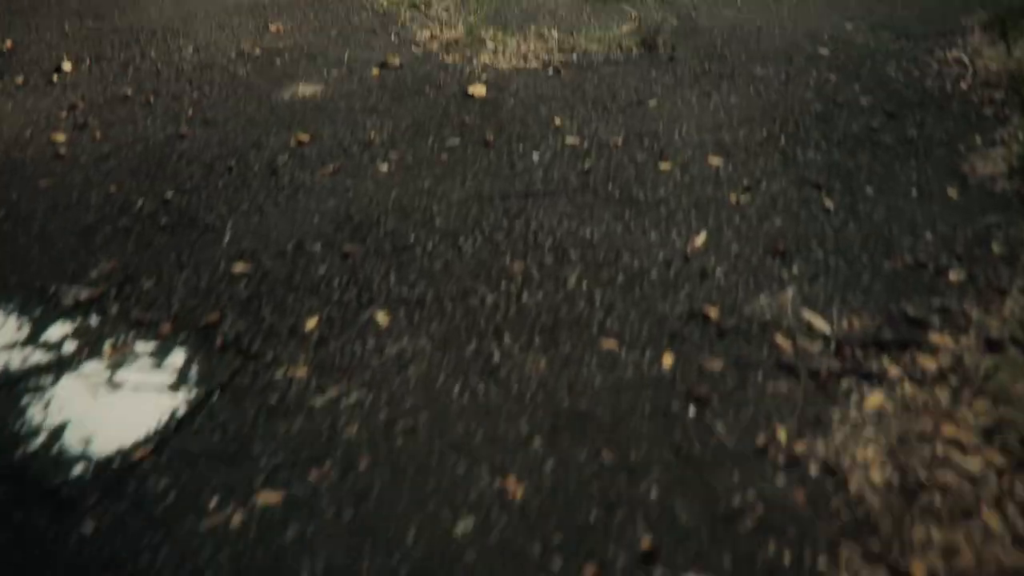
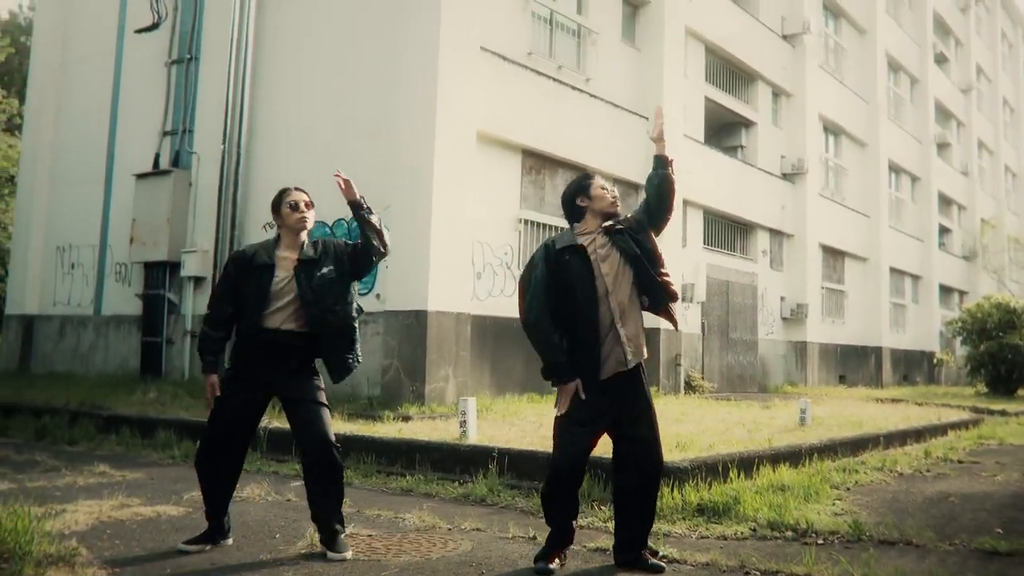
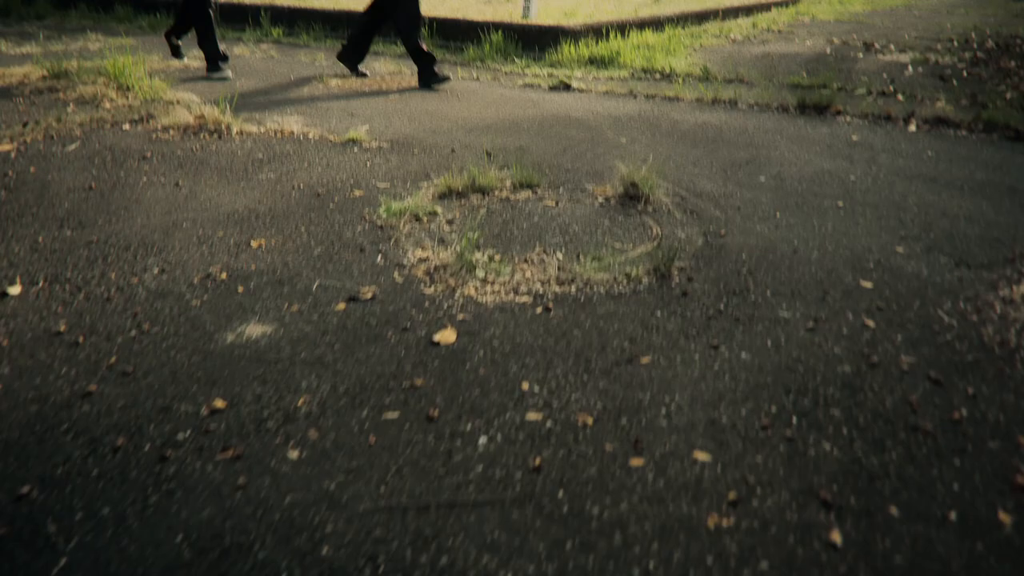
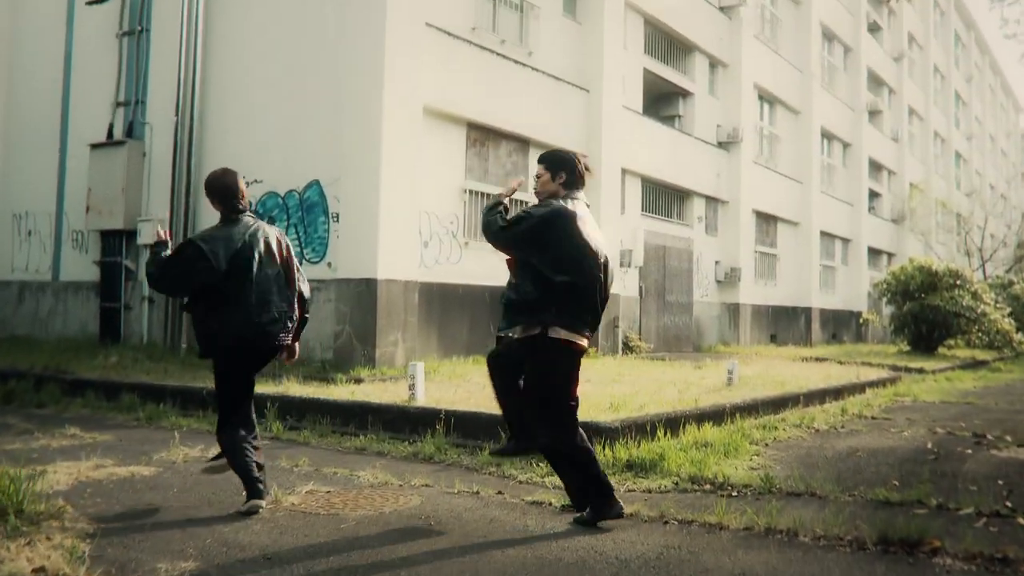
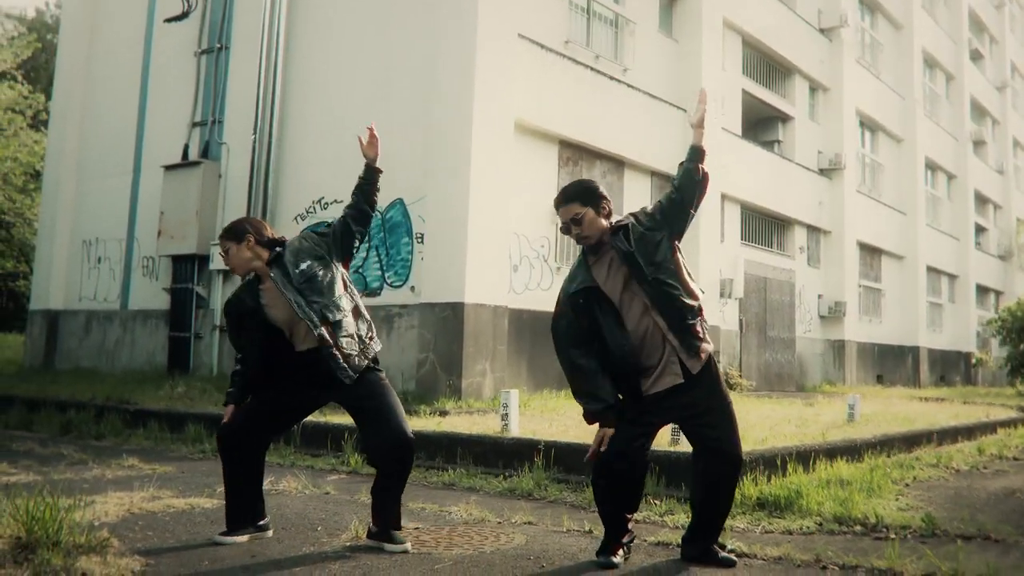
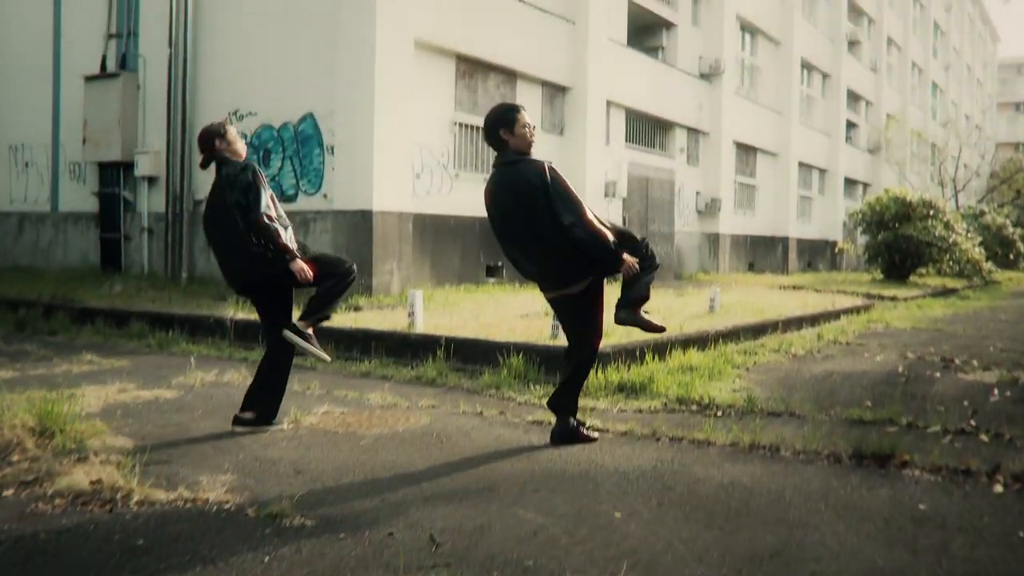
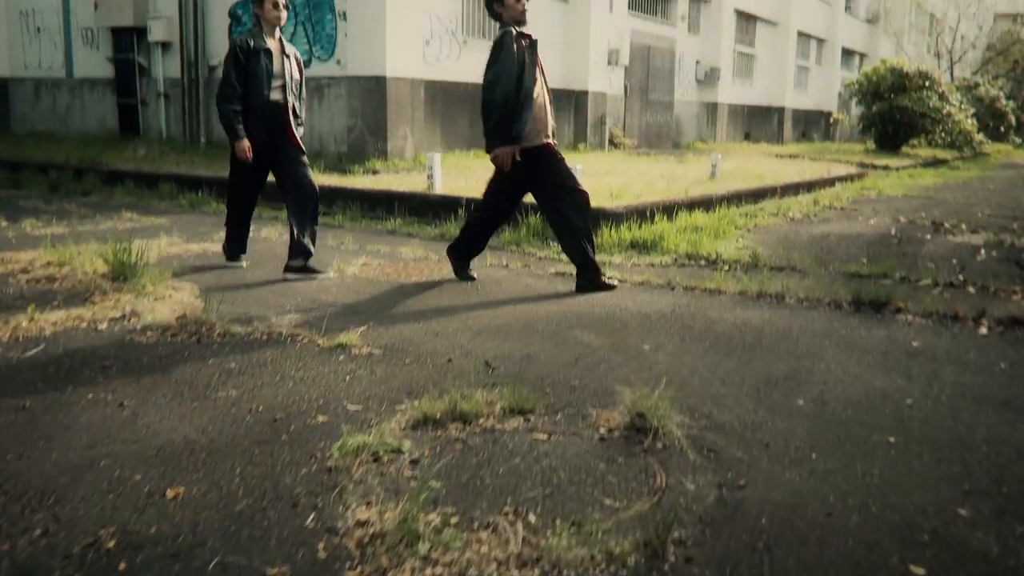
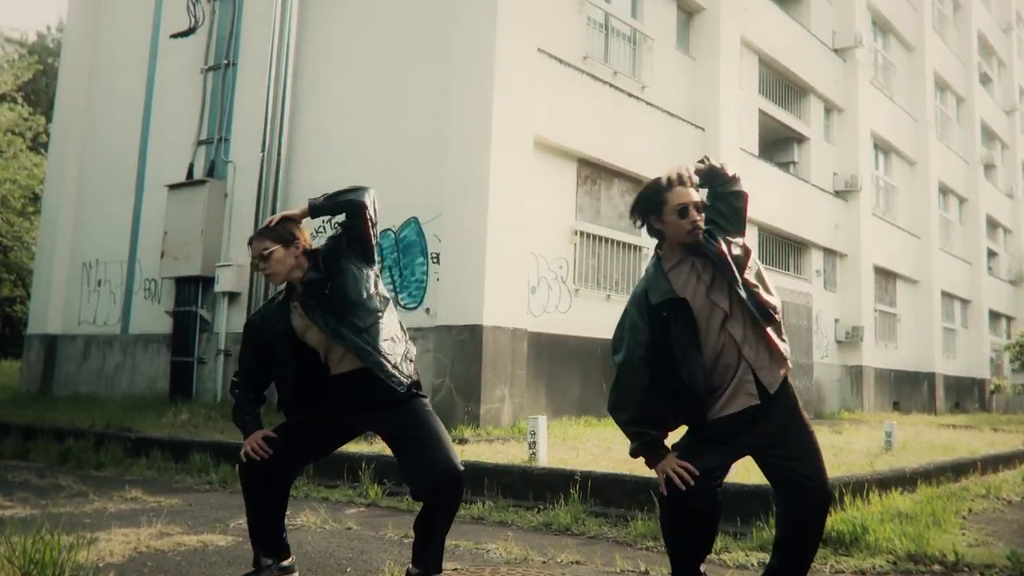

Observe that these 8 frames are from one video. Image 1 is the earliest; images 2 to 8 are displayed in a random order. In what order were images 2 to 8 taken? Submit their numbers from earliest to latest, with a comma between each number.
3, 7, 6, 4, 2, 5, 8
